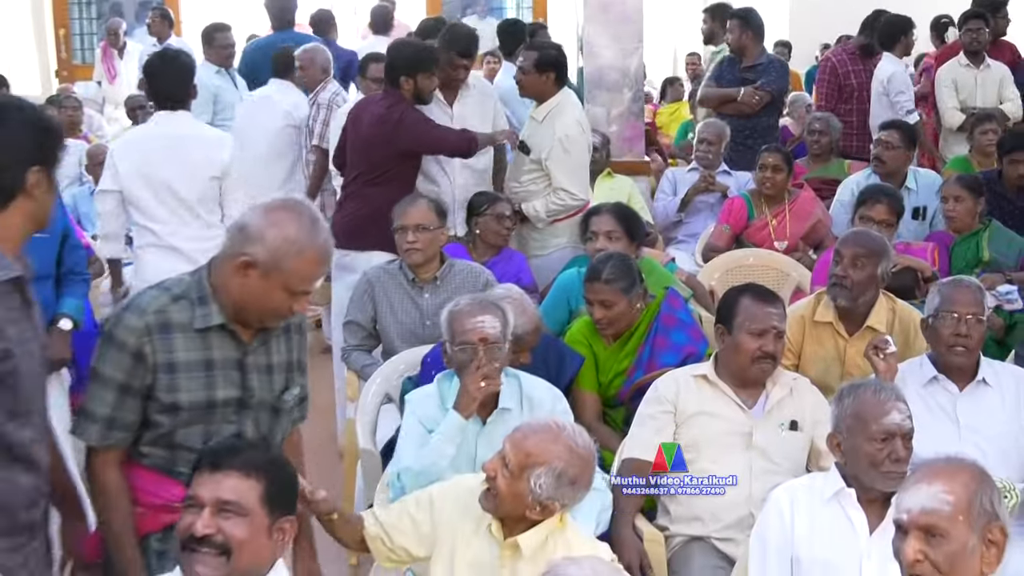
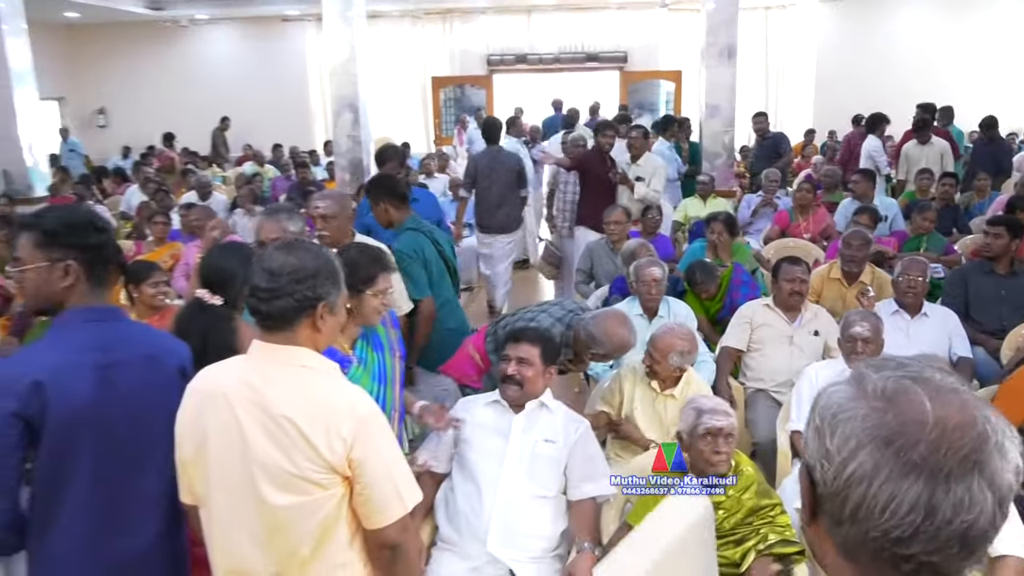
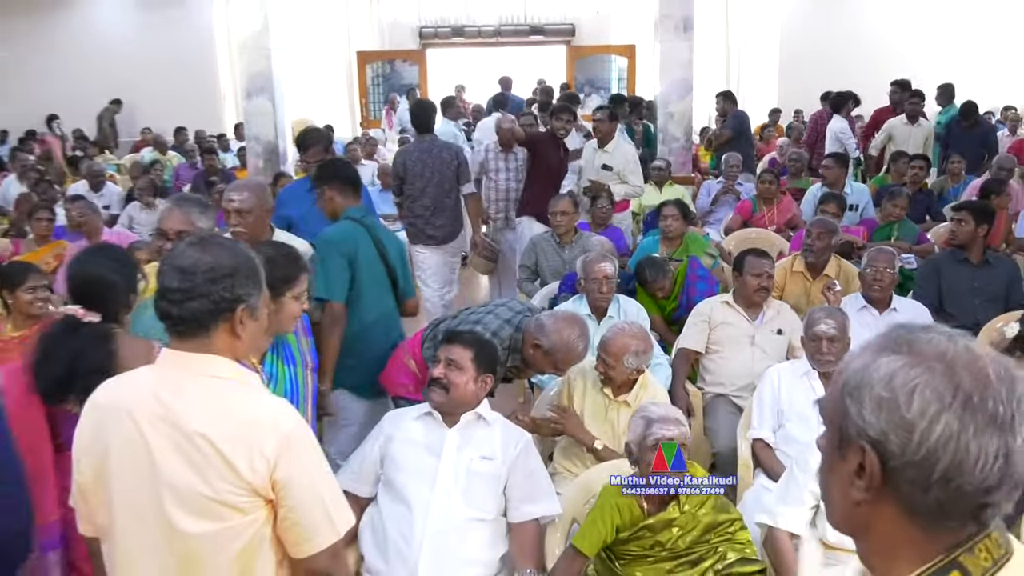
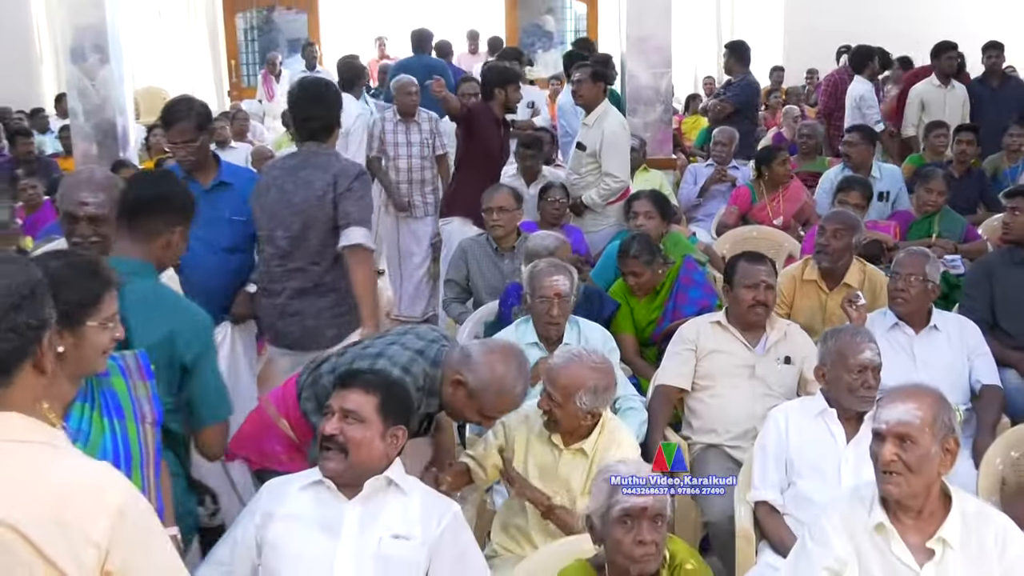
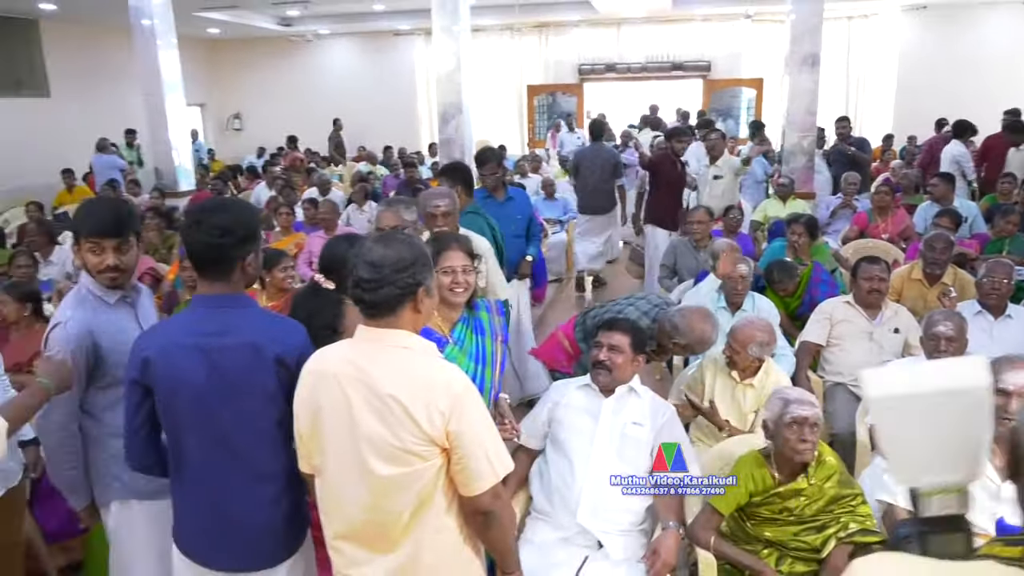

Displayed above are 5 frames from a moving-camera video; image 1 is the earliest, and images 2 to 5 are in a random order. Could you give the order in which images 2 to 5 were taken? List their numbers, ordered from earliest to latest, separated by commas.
4, 3, 2, 5
